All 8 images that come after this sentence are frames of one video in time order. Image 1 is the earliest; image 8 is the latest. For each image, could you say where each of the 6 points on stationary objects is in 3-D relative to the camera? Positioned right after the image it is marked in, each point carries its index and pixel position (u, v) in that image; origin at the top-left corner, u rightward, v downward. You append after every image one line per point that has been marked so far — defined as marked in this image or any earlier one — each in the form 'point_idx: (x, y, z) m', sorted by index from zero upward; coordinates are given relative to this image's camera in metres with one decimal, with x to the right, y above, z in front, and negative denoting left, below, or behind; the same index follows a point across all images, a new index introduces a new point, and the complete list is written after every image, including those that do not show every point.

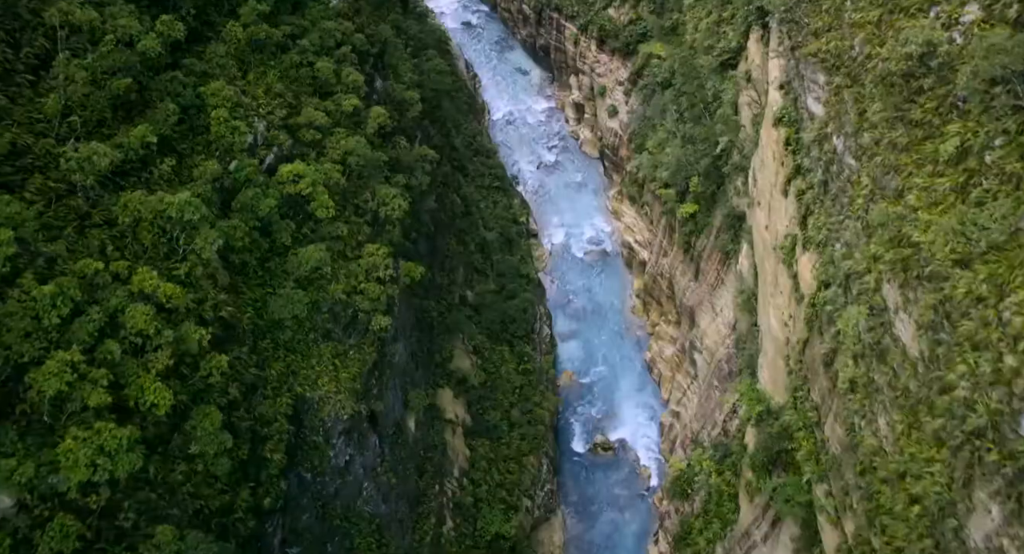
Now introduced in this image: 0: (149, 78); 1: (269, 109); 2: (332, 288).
0: (-5.4, +2.9, +12.2) m
1: (-4.1, +2.9, +14.2) m
2: (-3.0, -0.2, +14.0) m
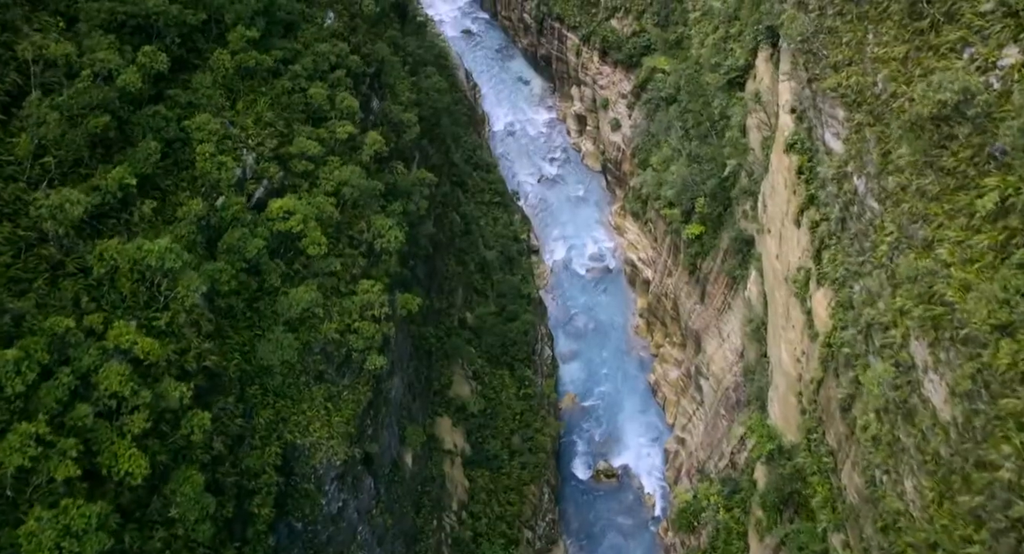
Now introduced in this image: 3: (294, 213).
0: (-5.3, +2.3, +11.6) m
1: (-4.1, +2.2, +13.5) m
2: (-3.0, -0.8, +13.3) m
3: (-3.5, +1.0, +13.2) m
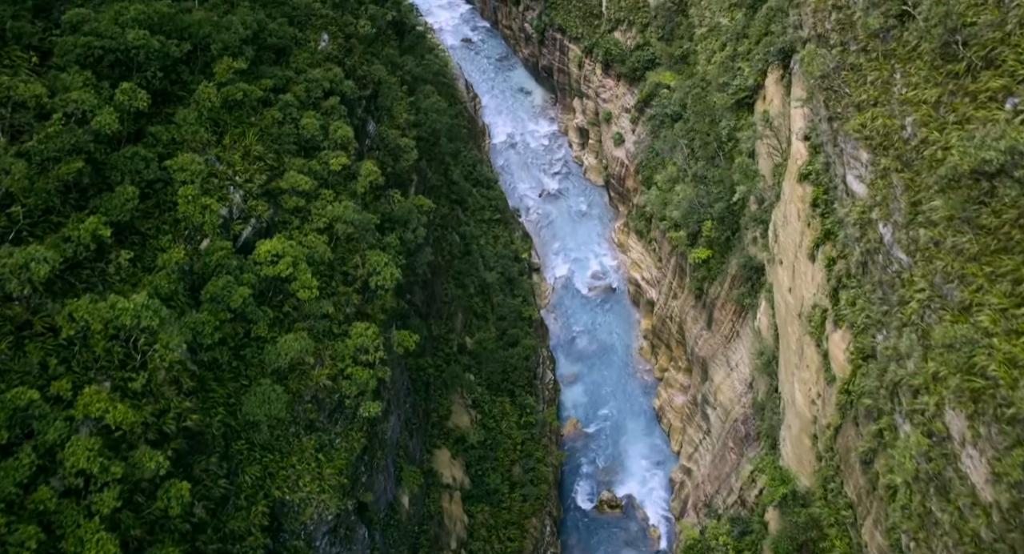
0: (-5.3, +1.6, +10.9) m
1: (-4.1, +1.5, +12.8) m
2: (-3.0, -1.5, +12.6) m
3: (-3.5, +0.3, +12.5) m
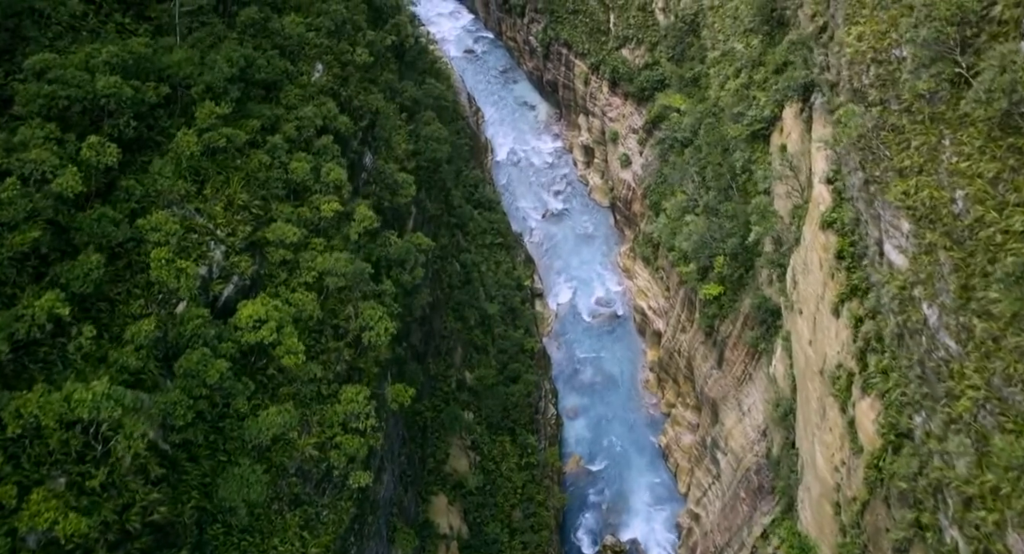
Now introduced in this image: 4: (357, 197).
0: (-5.2, +0.8, +9.9) m
1: (-4.0, +0.7, +11.8) m
2: (-3.0, -2.4, +11.6) m
3: (-3.4, -0.6, +11.5) m
4: (-3.1, +1.6, +16.4) m
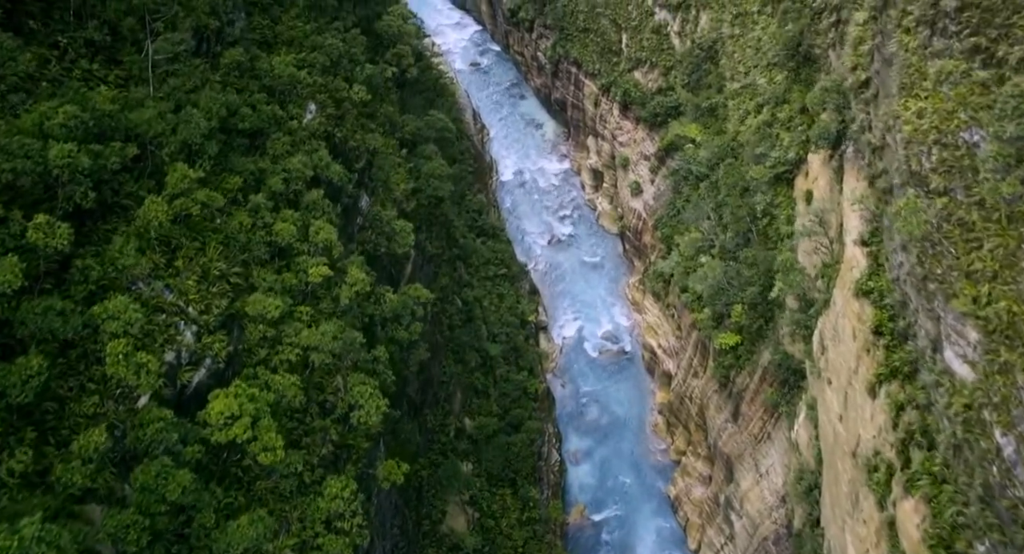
0: (-5.2, -0.3, +8.6) m
1: (-3.9, -0.4, +10.6) m
2: (-2.9, -3.4, +10.3) m
3: (-3.3, -1.6, +10.3) m
4: (-2.9, +0.5, +15.1) m
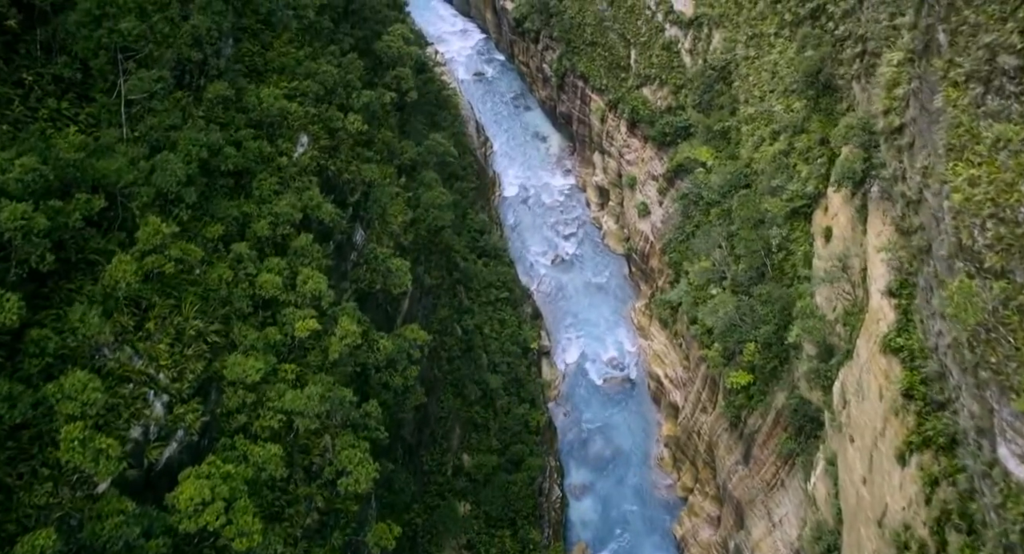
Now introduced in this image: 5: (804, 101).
0: (-5.1, -1.0, +7.7) m
1: (-3.9, -1.1, +9.6) m
2: (-2.9, -4.2, +9.4) m
3: (-3.3, -2.4, +9.3) m
4: (-2.9, -0.3, +14.2) m
5: (+6.8, +4.1, +19.4) m
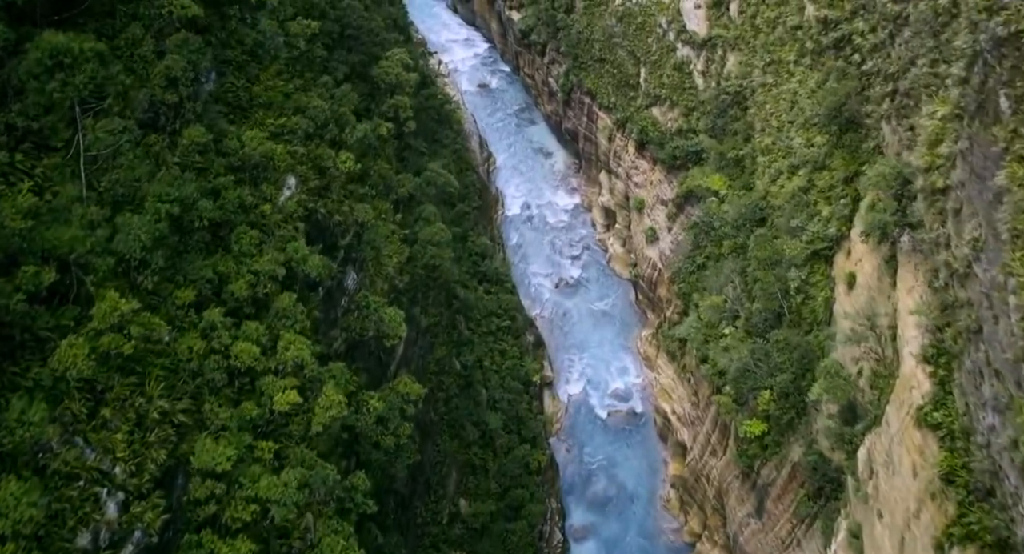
0: (-5.2, -1.8, +6.6) m
1: (-3.9, -2.0, +8.6) m
2: (-3.0, -5.0, +8.3) m
3: (-3.3, -3.2, +8.3) m
4: (-2.9, -1.1, +13.1) m
5: (+6.9, +3.1, +18.3) m
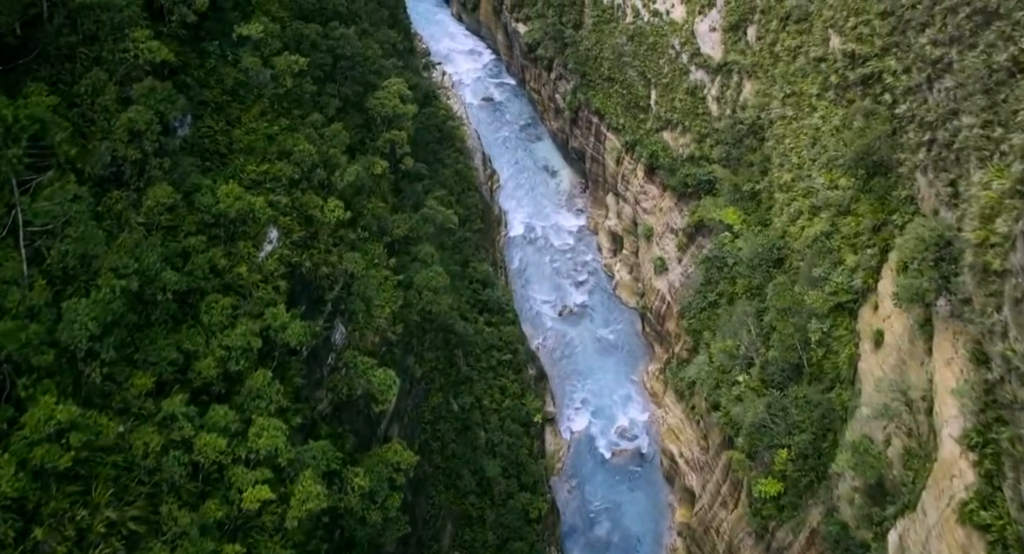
0: (-5.2, -2.7, +5.5) m
1: (-3.9, -2.8, +7.4) m
2: (-3.1, -5.9, +7.2) m
3: (-3.4, -4.1, +7.1) m
4: (-2.9, -2.0, +11.9) m
5: (+7.0, +2.0, +17.1) m
